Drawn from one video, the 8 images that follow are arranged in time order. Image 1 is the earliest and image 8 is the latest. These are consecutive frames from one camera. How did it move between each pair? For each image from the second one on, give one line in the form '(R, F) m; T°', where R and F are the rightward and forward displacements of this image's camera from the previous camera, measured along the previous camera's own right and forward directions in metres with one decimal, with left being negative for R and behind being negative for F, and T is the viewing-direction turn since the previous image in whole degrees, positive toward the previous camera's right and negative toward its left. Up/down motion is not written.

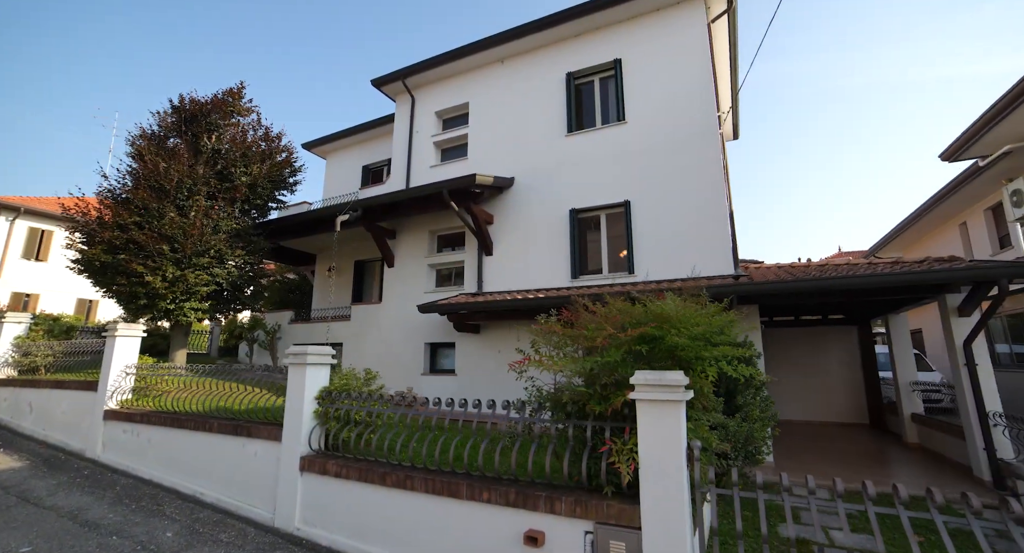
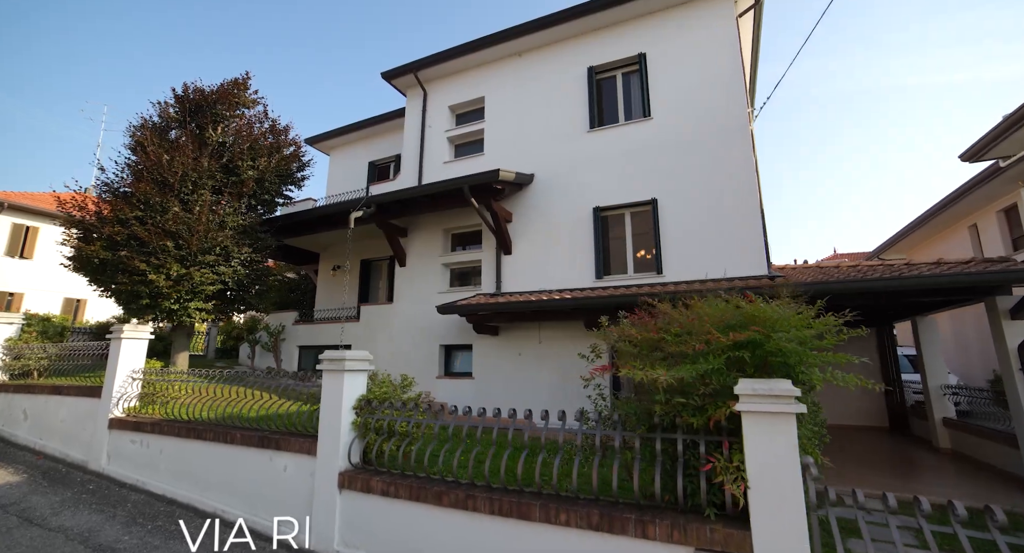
(-0.7, +0.4) m; +1°
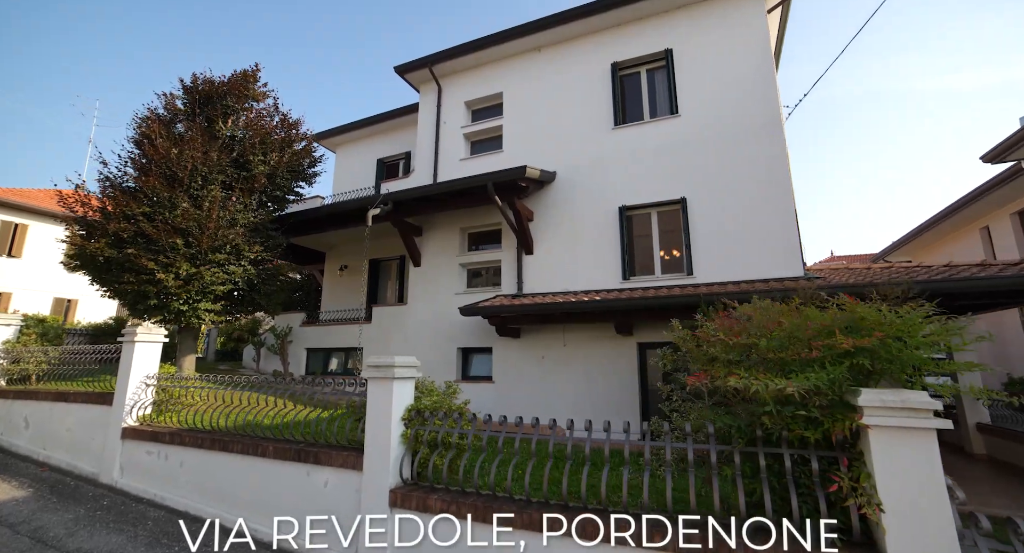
(-0.6, +0.3) m; +1°
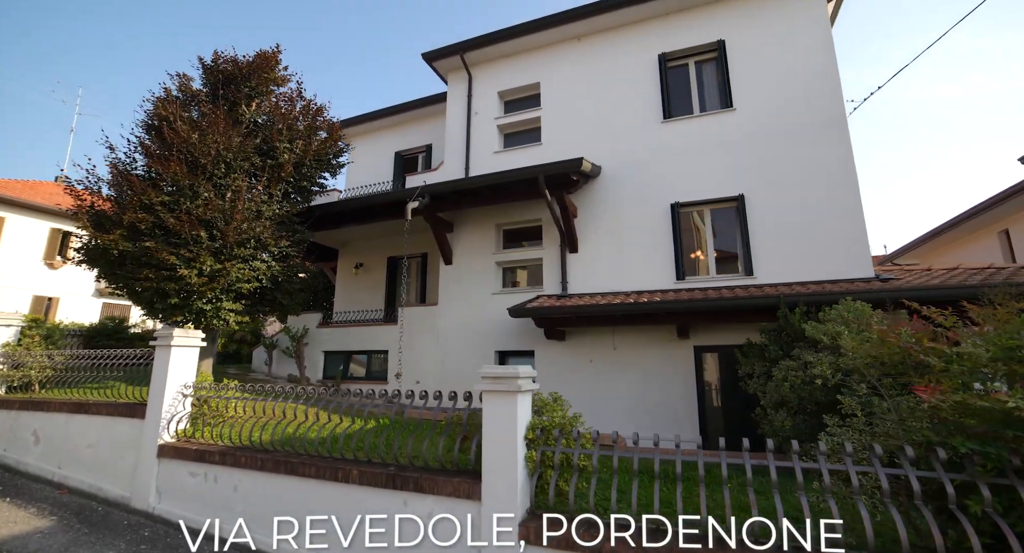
(-1.2, +0.6) m; +2°
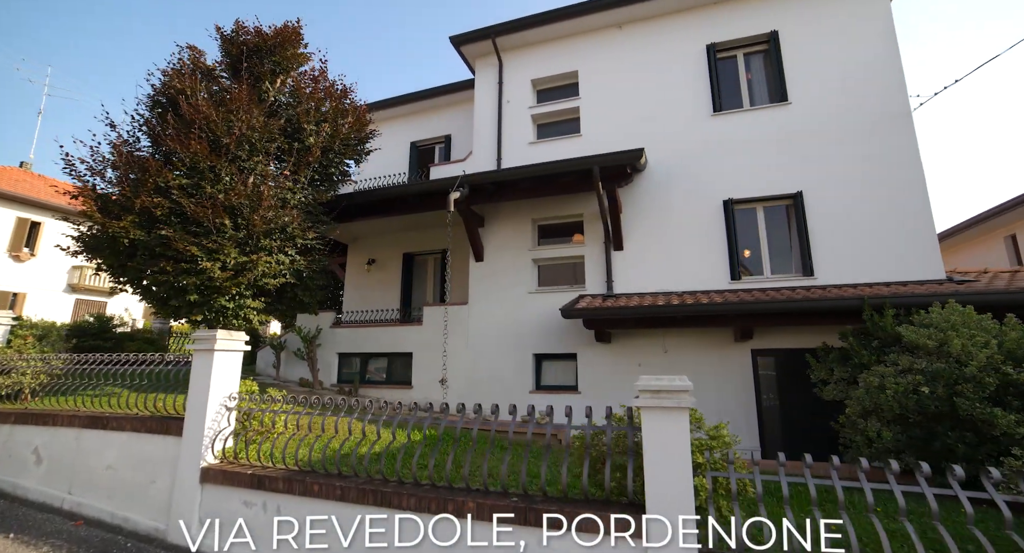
(-1.2, +0.6) m; +3°
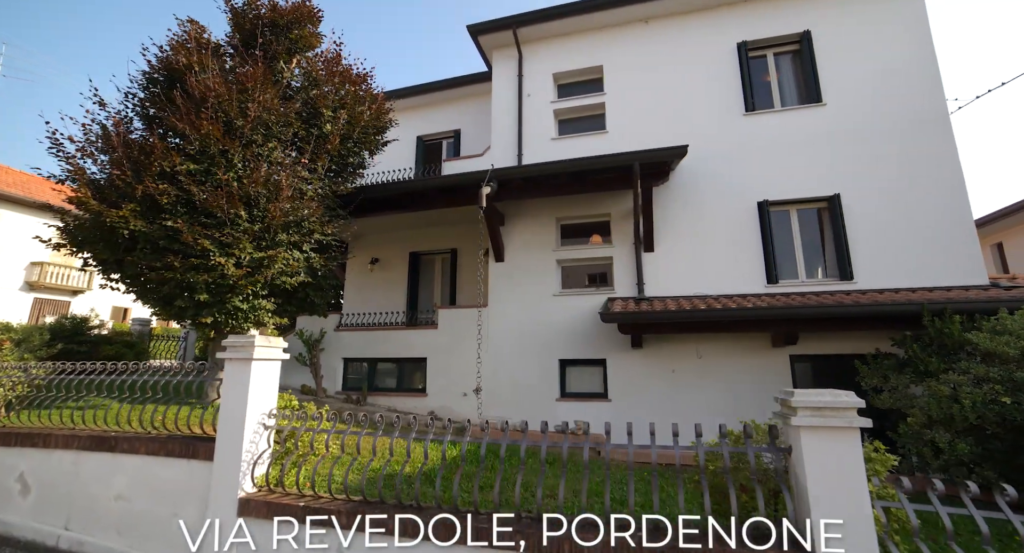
(-1.0, +0.5) m; +3°
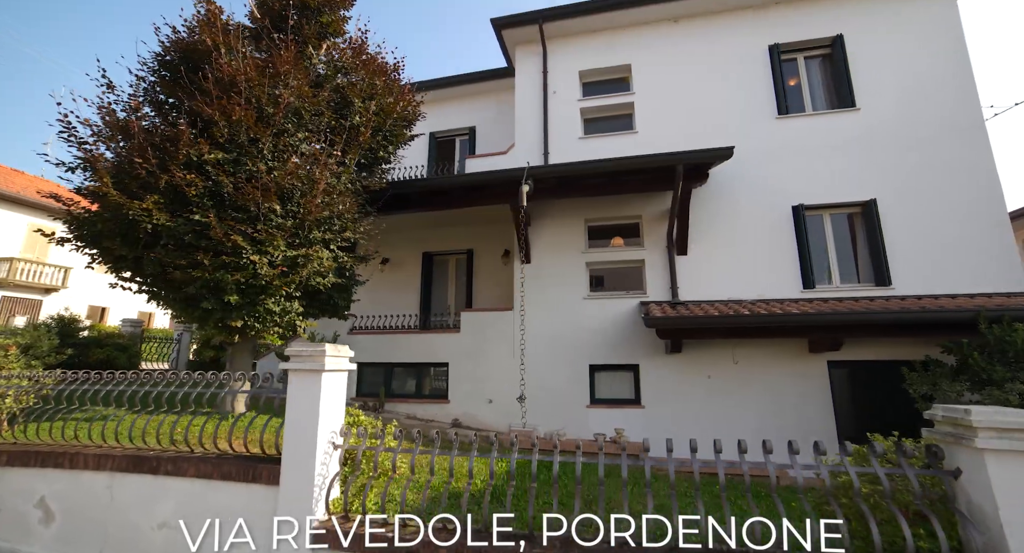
(-0.9, +0.3) m; +3°
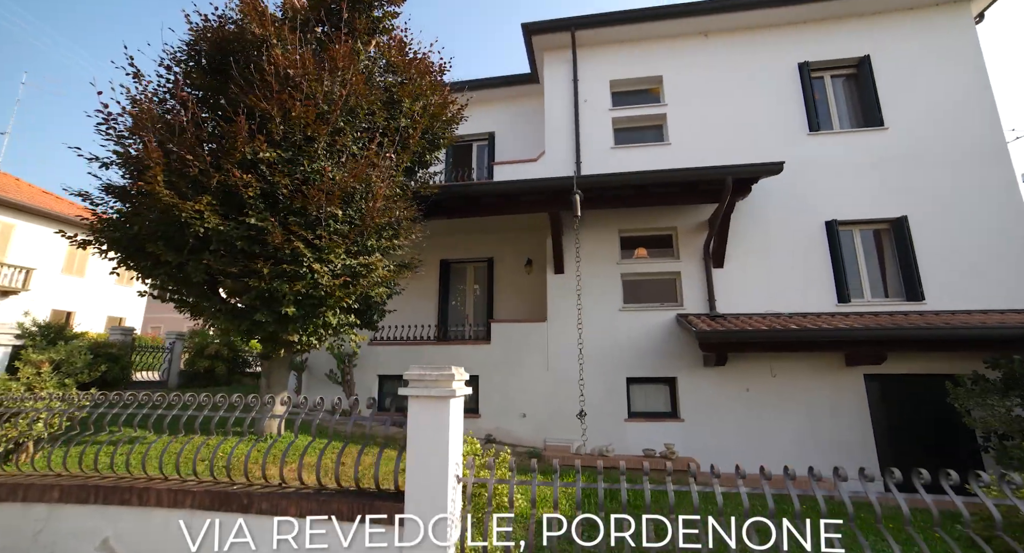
(-1.2, +0.3) m; +4°
